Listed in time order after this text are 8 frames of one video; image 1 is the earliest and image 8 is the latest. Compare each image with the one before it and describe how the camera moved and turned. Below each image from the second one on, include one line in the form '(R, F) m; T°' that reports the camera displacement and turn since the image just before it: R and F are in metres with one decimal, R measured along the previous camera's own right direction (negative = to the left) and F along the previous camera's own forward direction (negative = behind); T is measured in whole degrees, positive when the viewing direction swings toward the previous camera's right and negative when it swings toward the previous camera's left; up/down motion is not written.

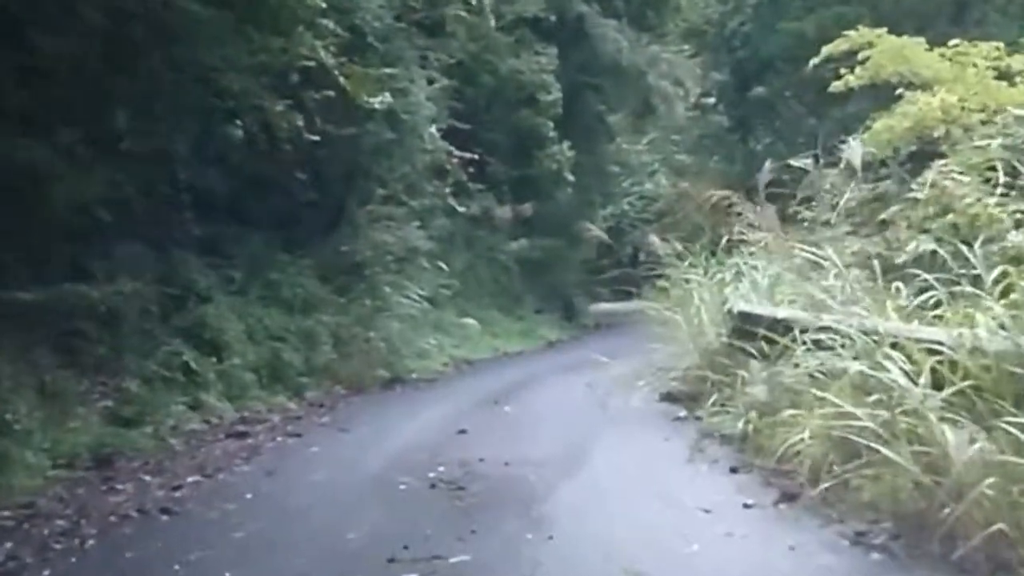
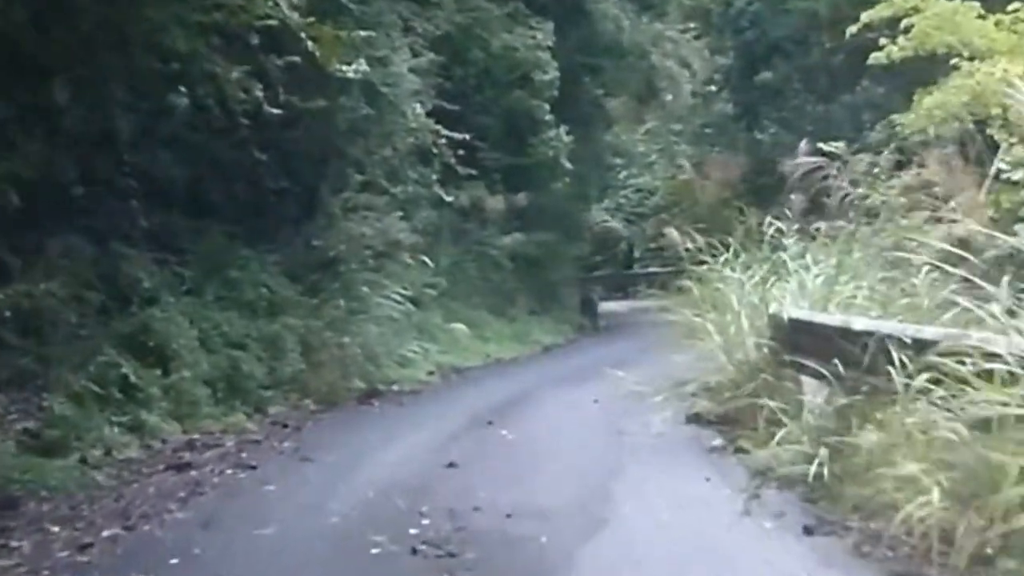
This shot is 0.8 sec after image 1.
(-0.1, +2.0) m; 0°
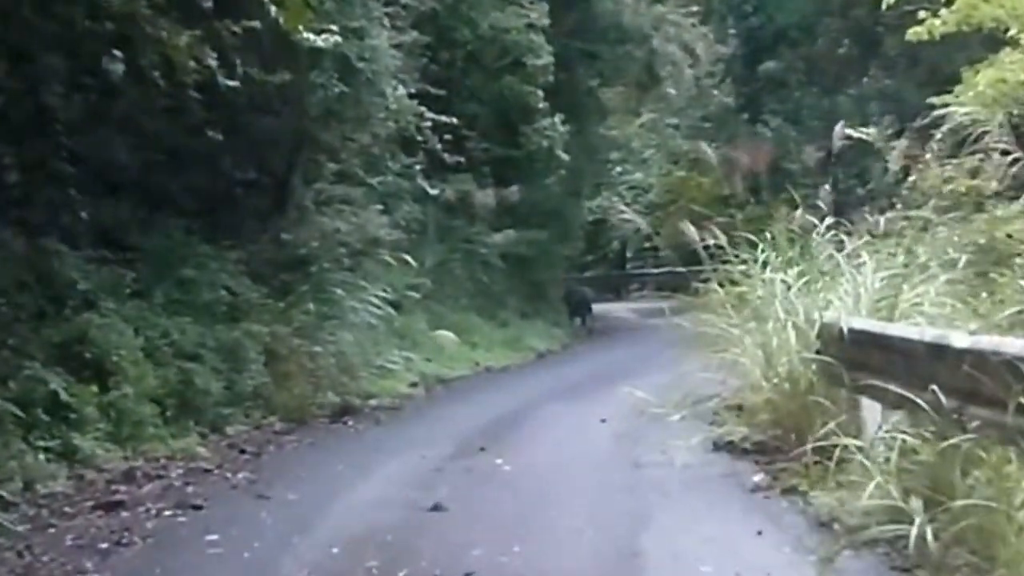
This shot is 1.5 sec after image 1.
(-0.1, +1.6) m; +1°
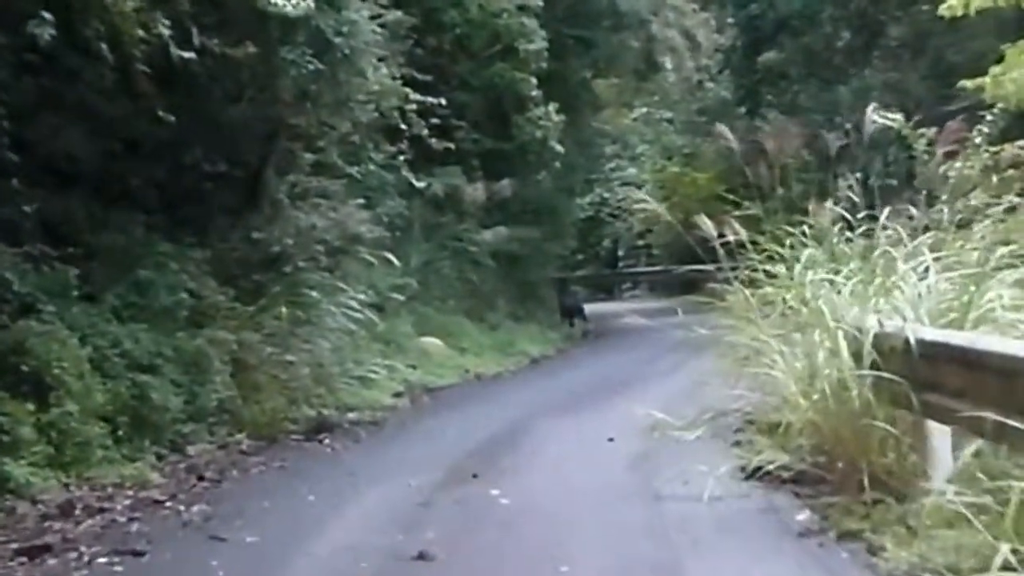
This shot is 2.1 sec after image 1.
(0.0, +1.2) m; 0°
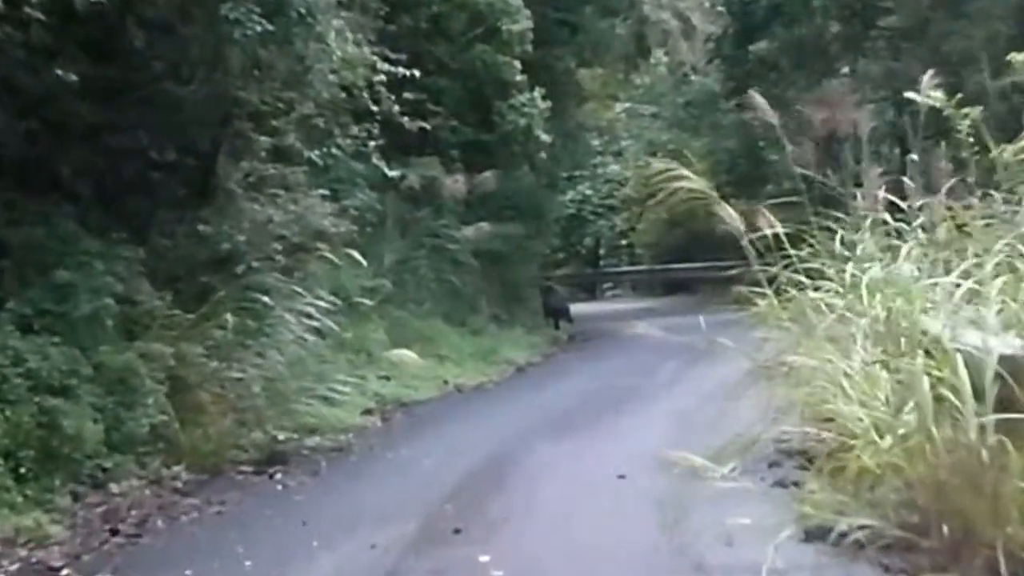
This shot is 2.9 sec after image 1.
(-0.1, +1.7) m; +1°
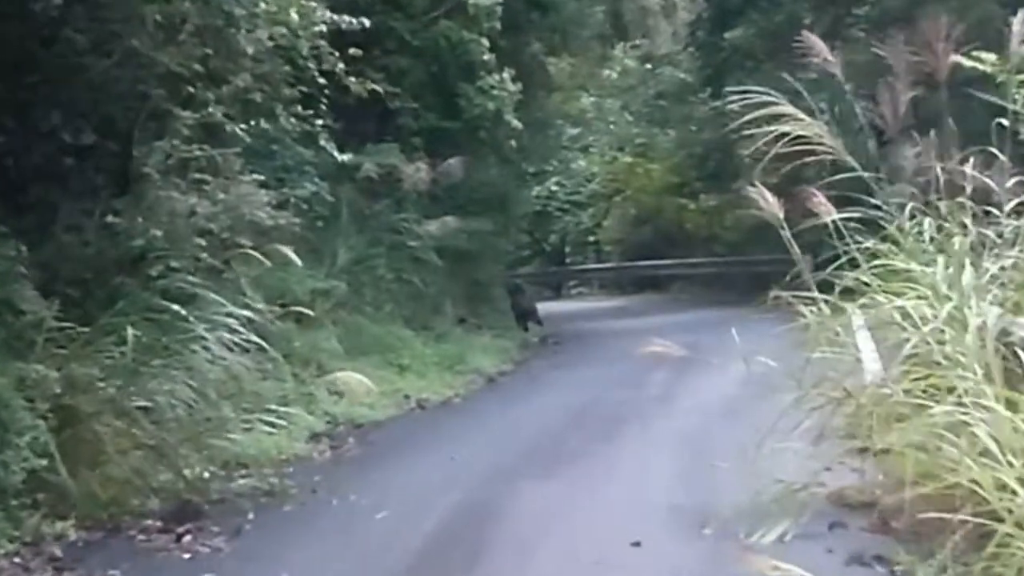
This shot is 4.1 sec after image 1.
(-0.1, +2.0) m; +1°
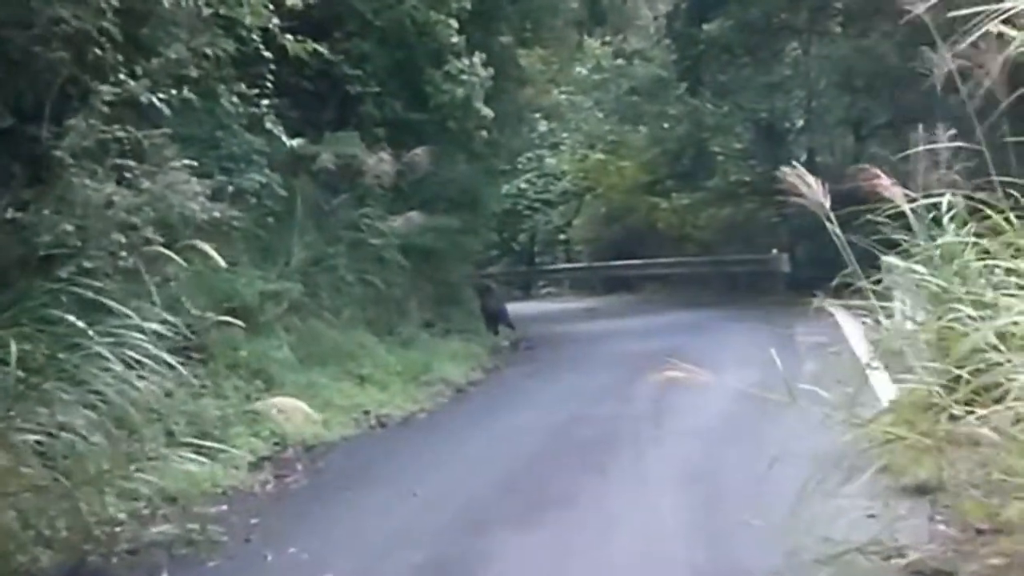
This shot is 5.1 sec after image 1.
(0.0, +1.4) m; +1°
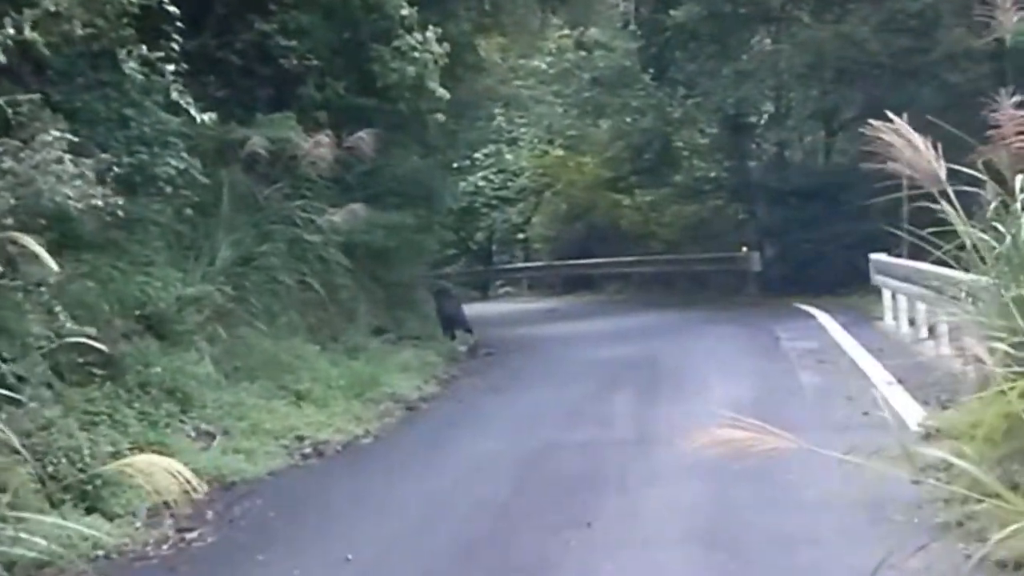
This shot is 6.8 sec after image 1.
(0.0, +1.8) m; +1°
